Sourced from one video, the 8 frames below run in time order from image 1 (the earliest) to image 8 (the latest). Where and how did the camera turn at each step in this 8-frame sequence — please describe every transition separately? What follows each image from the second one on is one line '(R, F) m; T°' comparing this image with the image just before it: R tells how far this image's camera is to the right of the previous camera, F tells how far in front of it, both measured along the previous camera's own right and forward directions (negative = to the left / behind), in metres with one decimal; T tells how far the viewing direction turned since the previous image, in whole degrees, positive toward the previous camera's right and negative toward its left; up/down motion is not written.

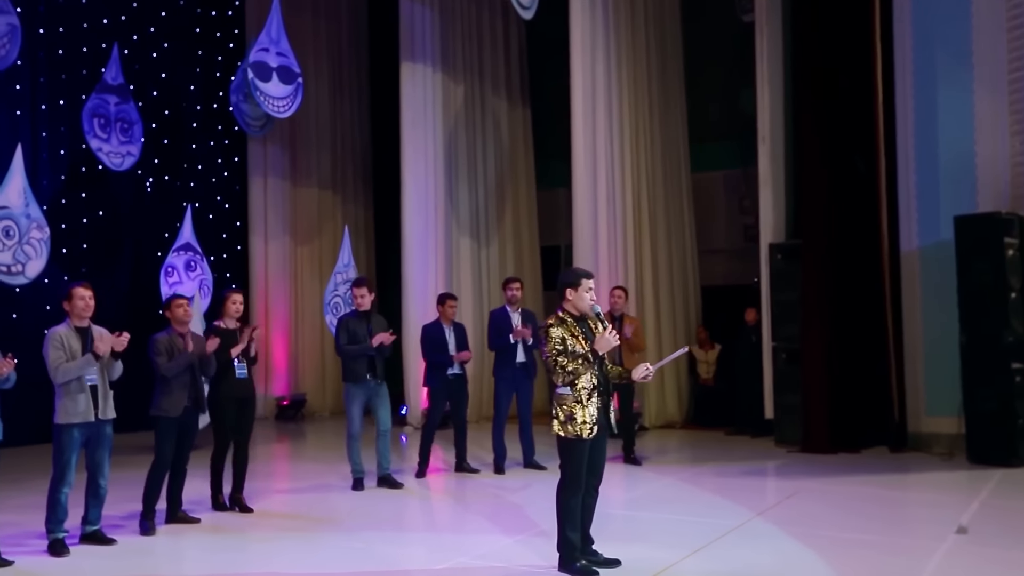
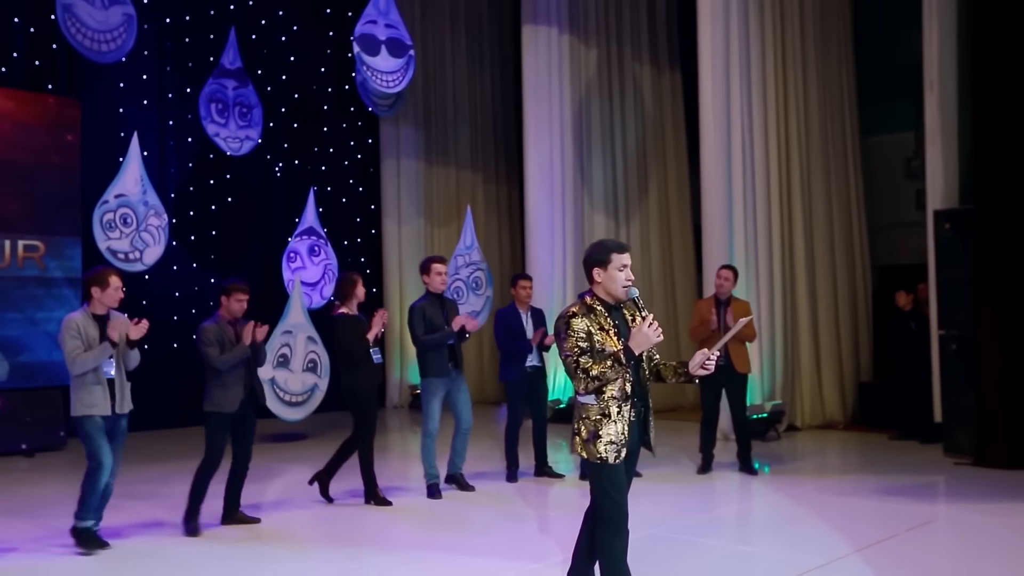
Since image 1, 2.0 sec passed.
(+0.8, +0.9) m; -13°
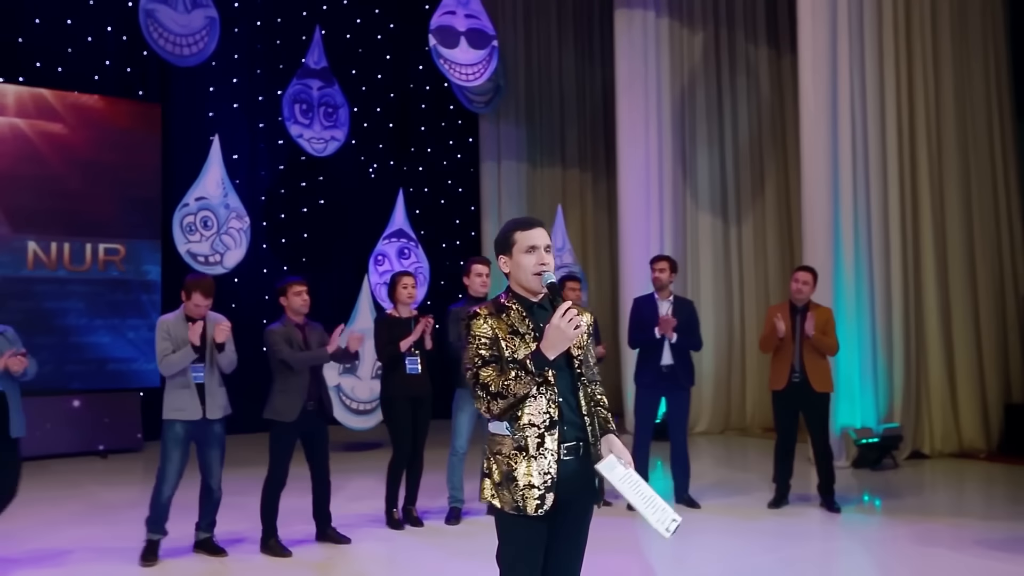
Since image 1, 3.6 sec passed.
(+0.7, +0.6) m; -10°
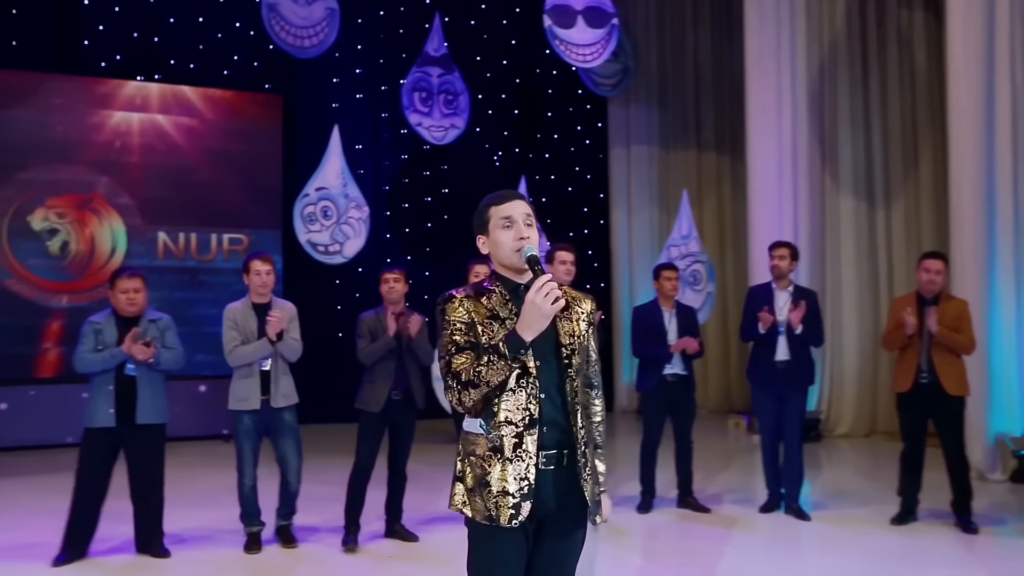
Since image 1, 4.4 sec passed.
(+0.4, +0.3) m; -10°
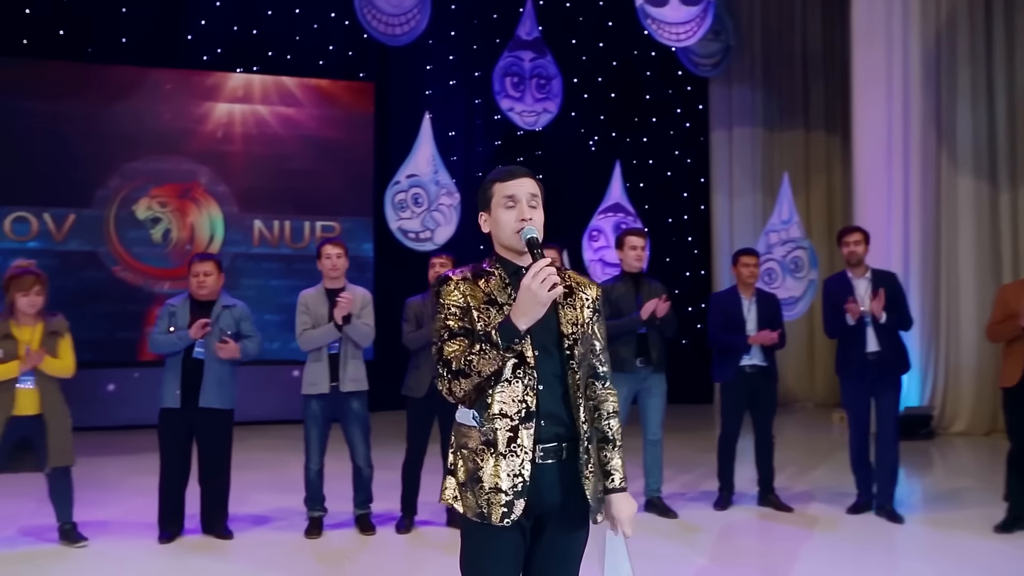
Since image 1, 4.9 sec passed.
(+0.2, +0.1) m; -7°
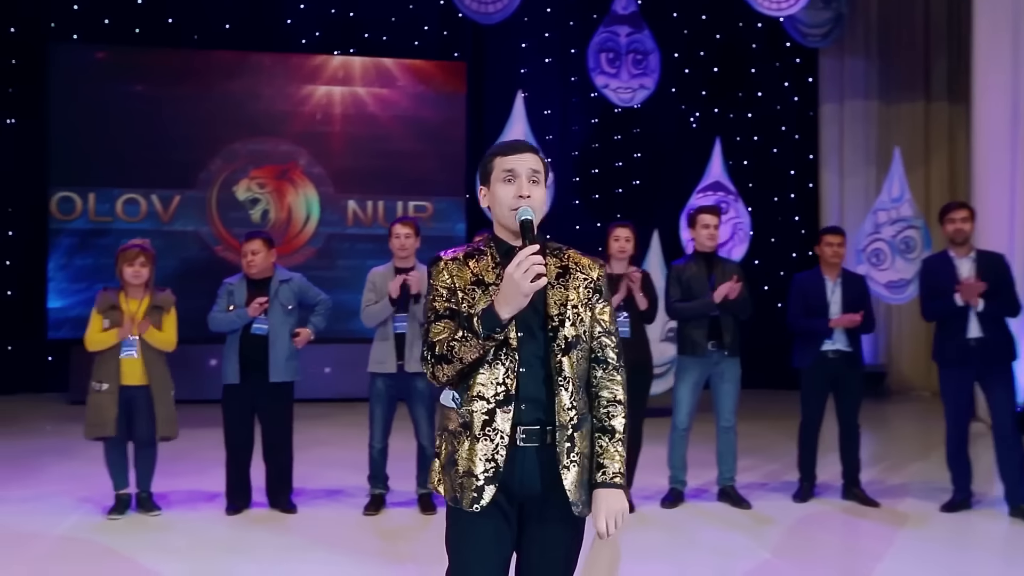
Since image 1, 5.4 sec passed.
(+0.2, +0.1) m; -7°
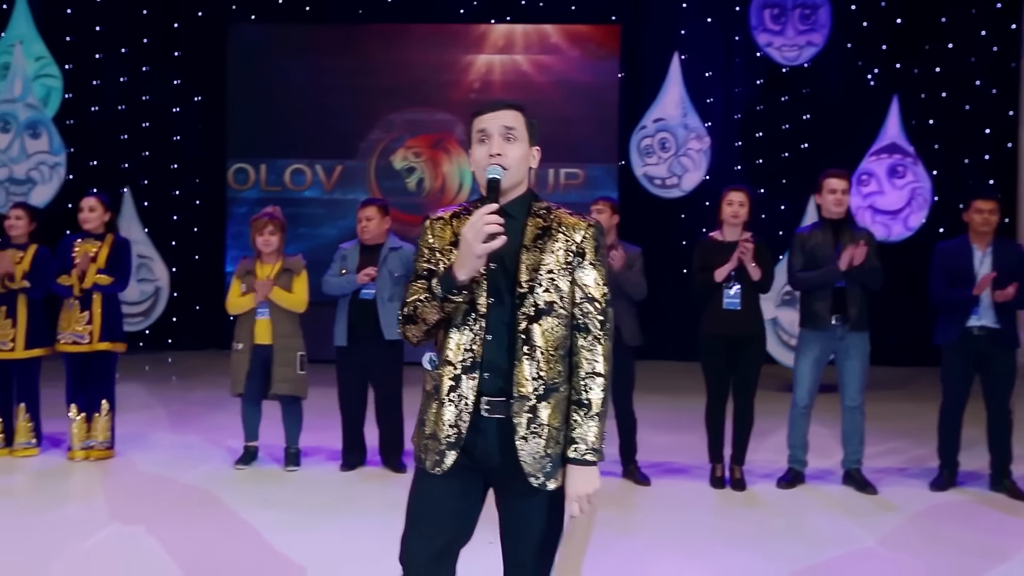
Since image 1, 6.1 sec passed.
(+0.3, +0.1) m; -12°
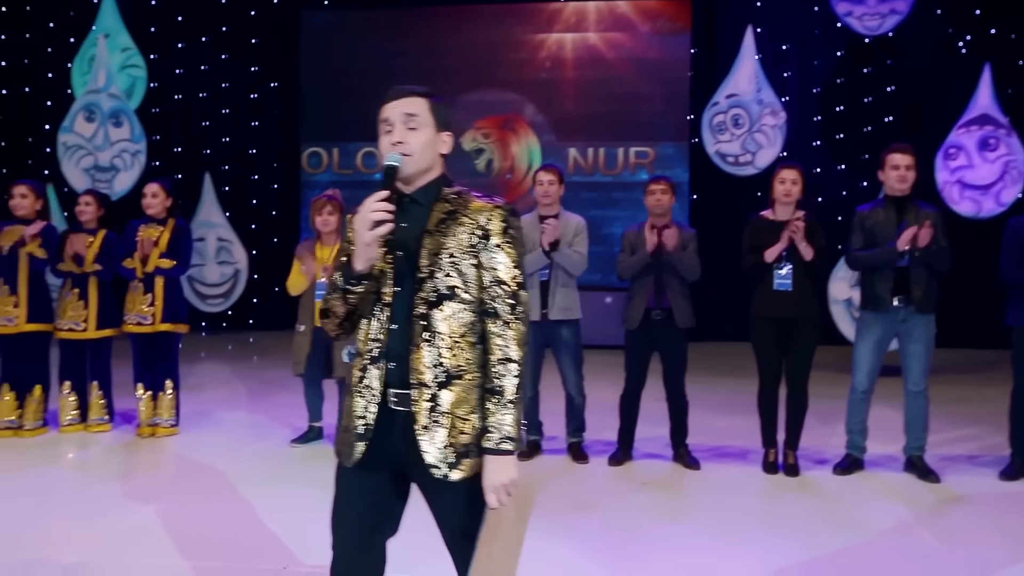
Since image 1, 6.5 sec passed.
(+0.2, 0.0) m; -6°
